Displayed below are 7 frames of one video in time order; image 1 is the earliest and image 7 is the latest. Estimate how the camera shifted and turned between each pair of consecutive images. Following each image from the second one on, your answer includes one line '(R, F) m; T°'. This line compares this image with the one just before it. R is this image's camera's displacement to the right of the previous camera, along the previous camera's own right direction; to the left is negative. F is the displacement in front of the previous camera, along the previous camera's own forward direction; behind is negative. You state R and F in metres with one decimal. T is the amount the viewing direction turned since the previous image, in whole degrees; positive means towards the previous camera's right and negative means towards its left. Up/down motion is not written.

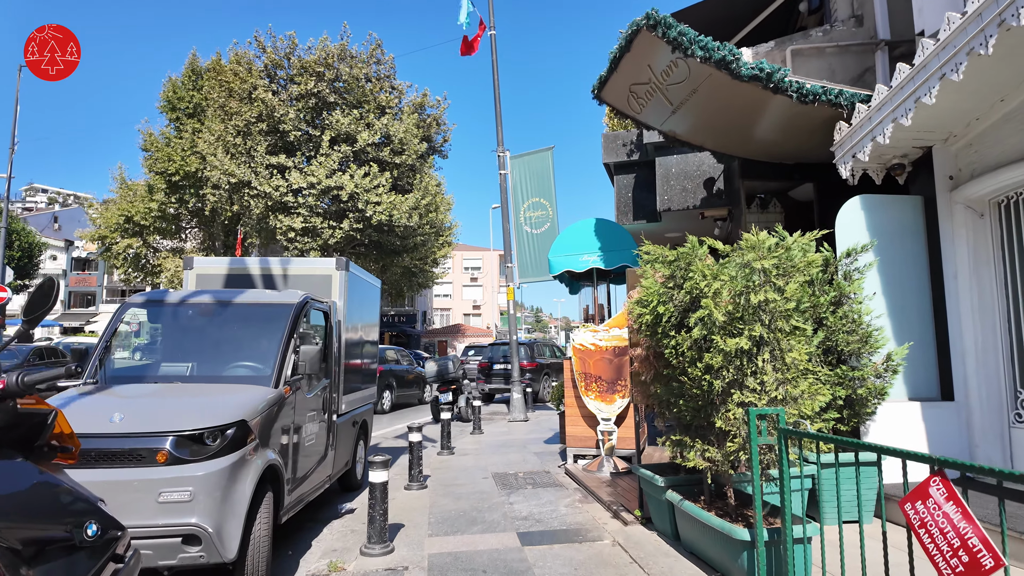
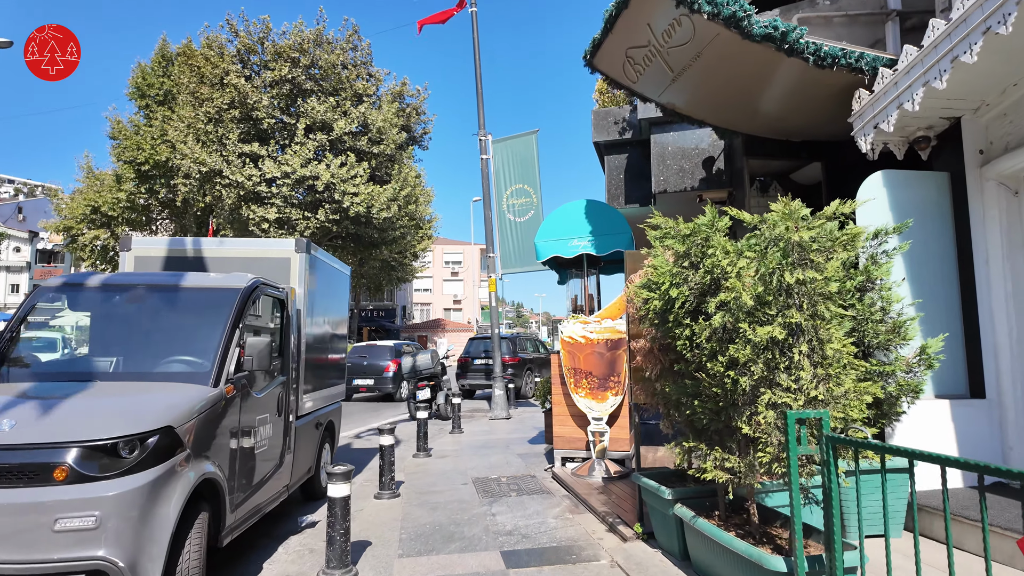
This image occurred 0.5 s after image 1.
(0.0, +0.6) m; +2°
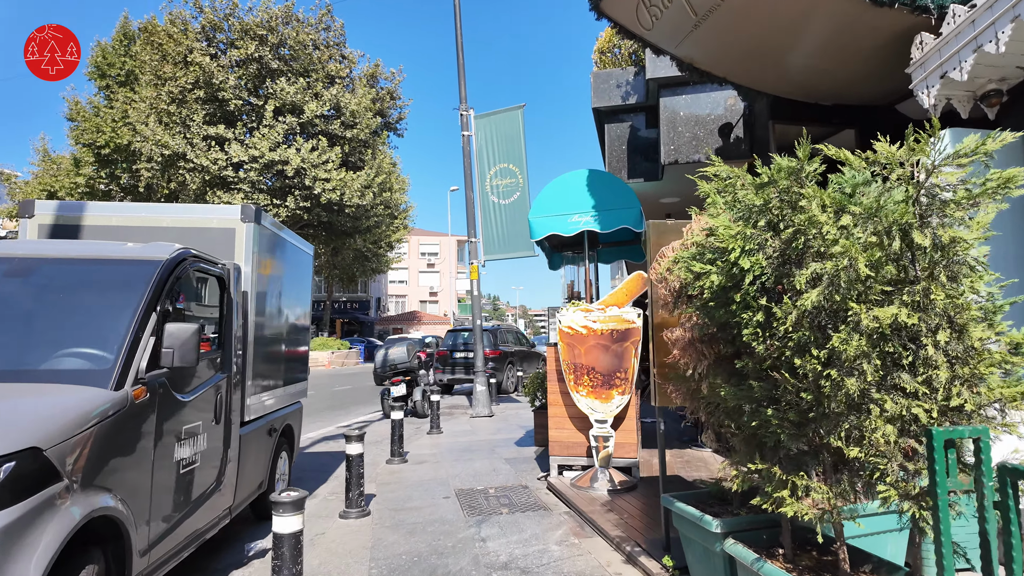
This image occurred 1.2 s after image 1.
(-0.1, +0.9) m; +2°
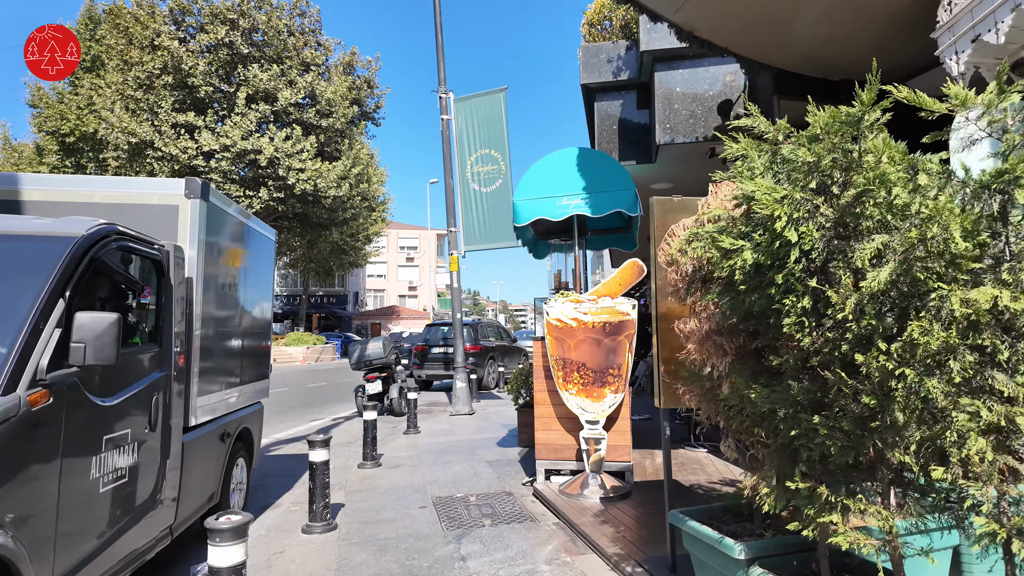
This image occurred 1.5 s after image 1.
(0.0, +0.5) m; +2°
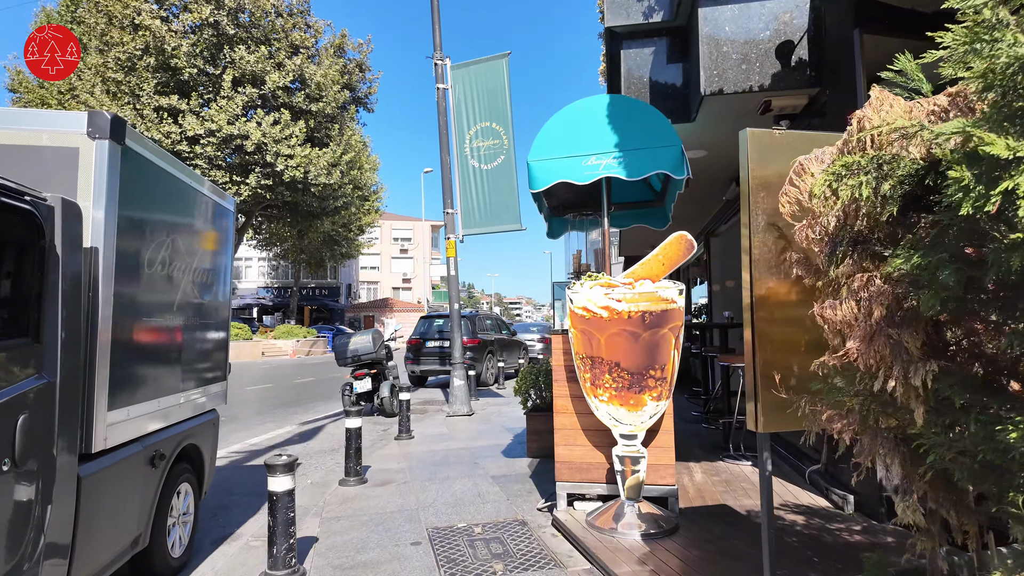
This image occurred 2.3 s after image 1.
(-0.1, +1.0) m; +1°
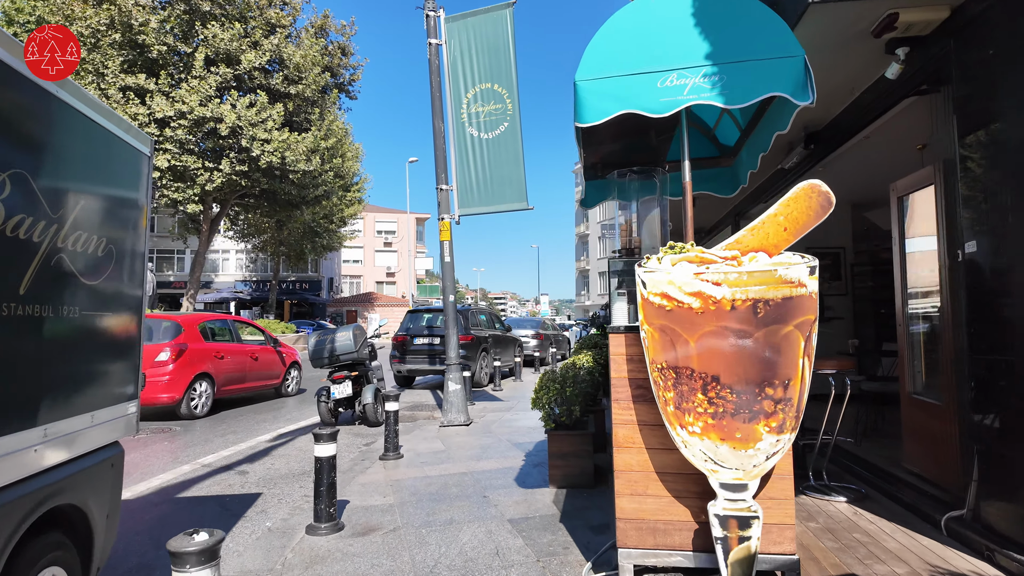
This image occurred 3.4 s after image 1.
(-0.3, +1.3) m; +2°
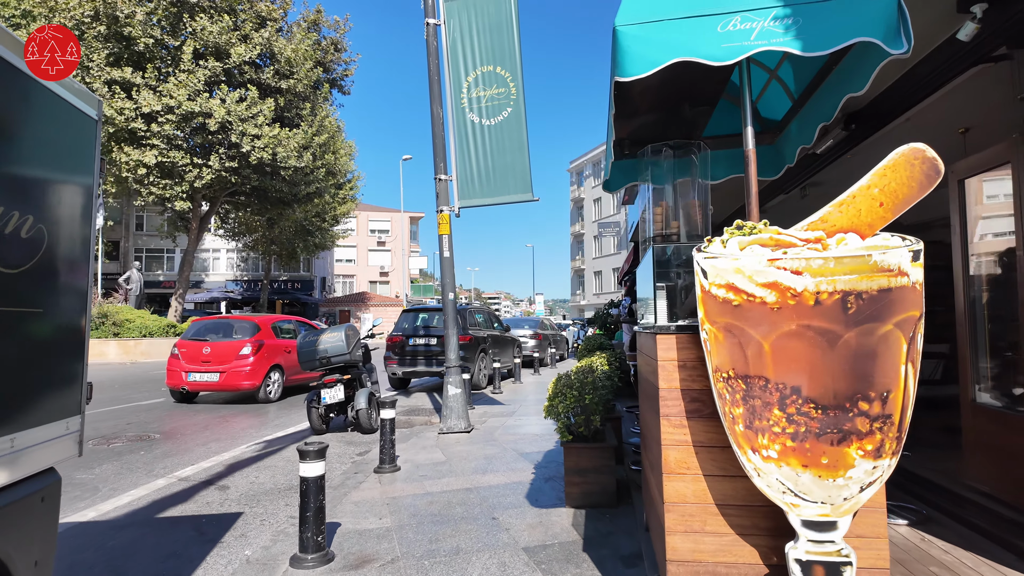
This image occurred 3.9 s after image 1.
(-0.1, +0.5) m; +1°
